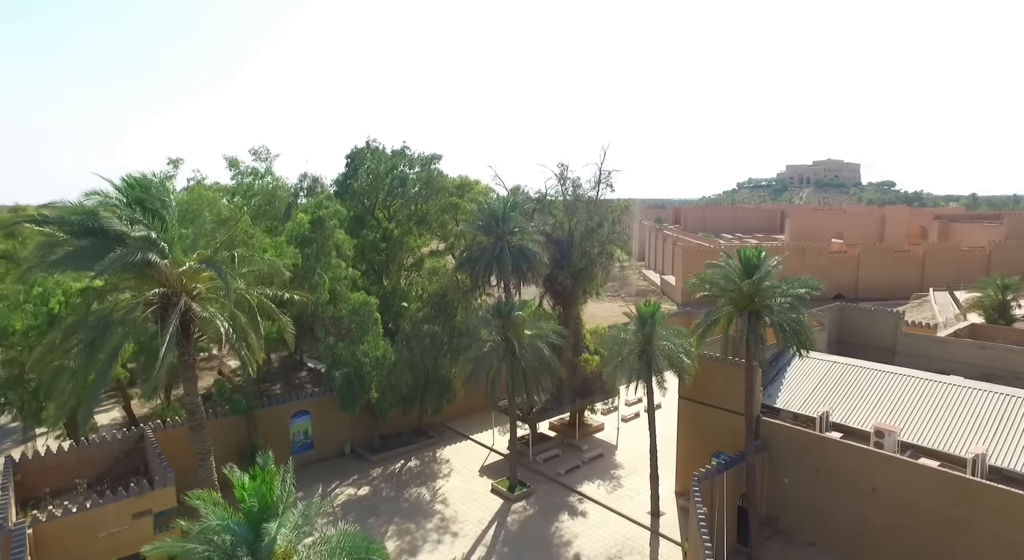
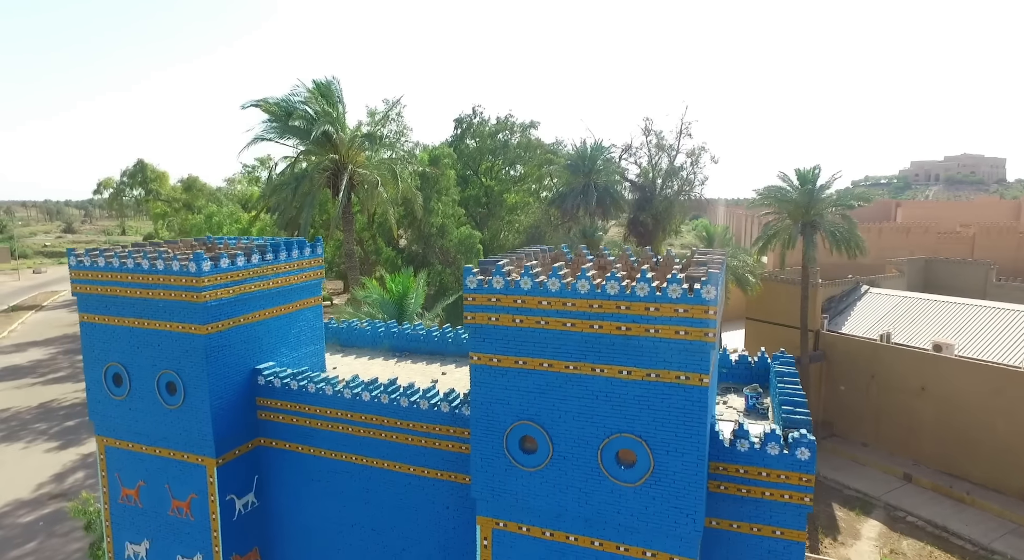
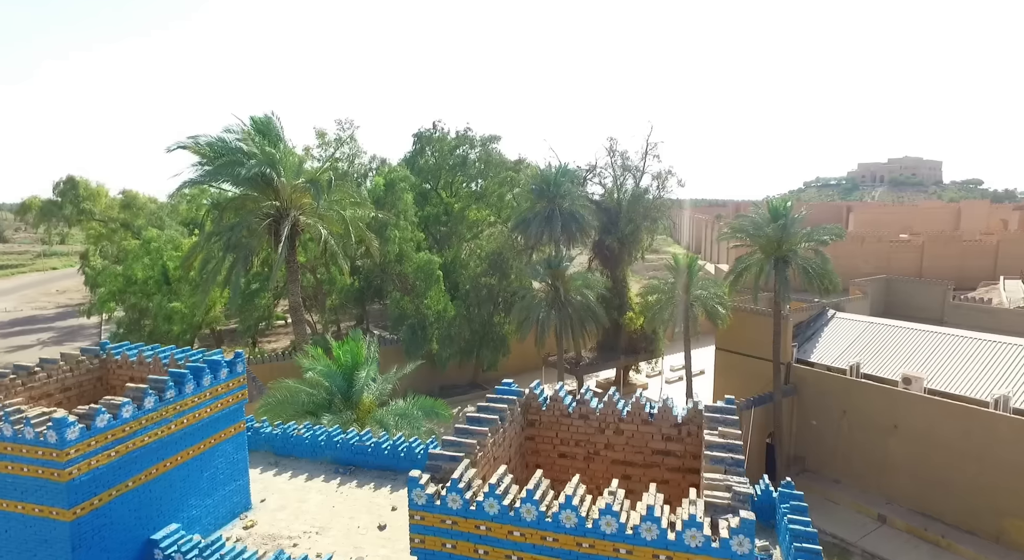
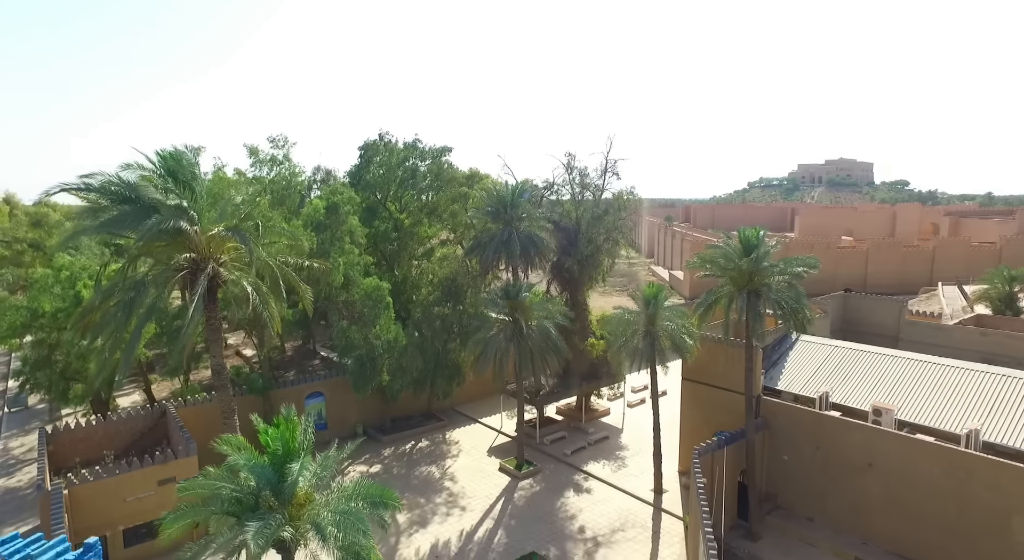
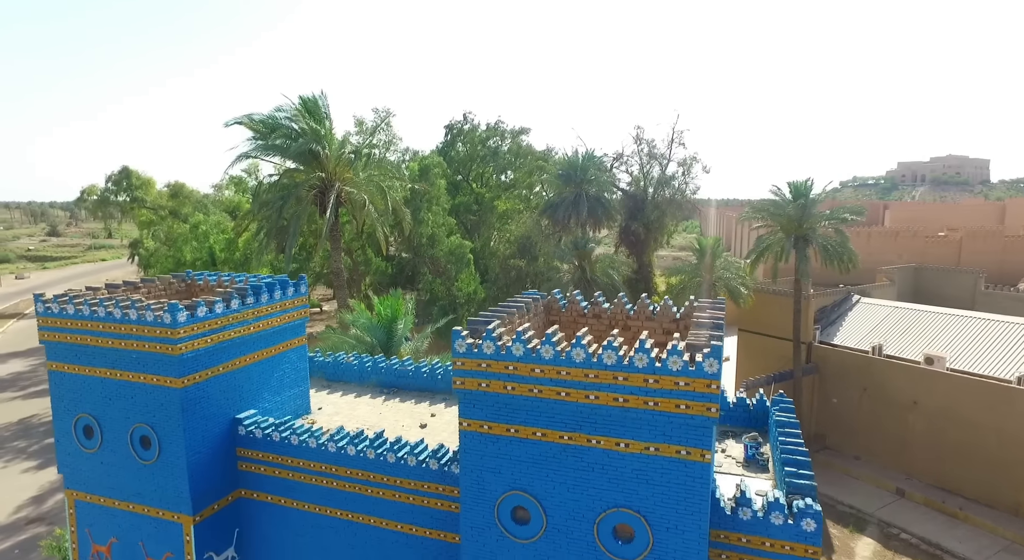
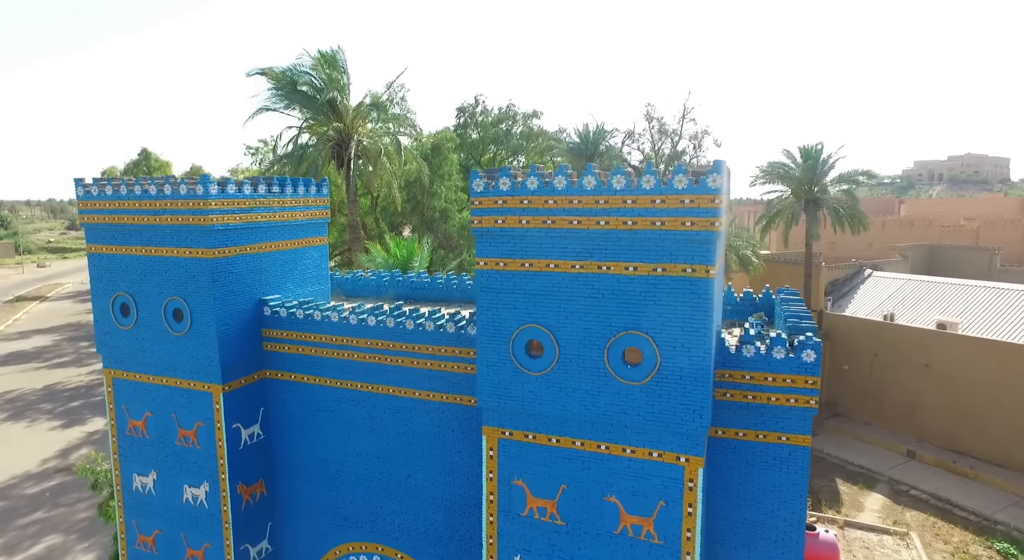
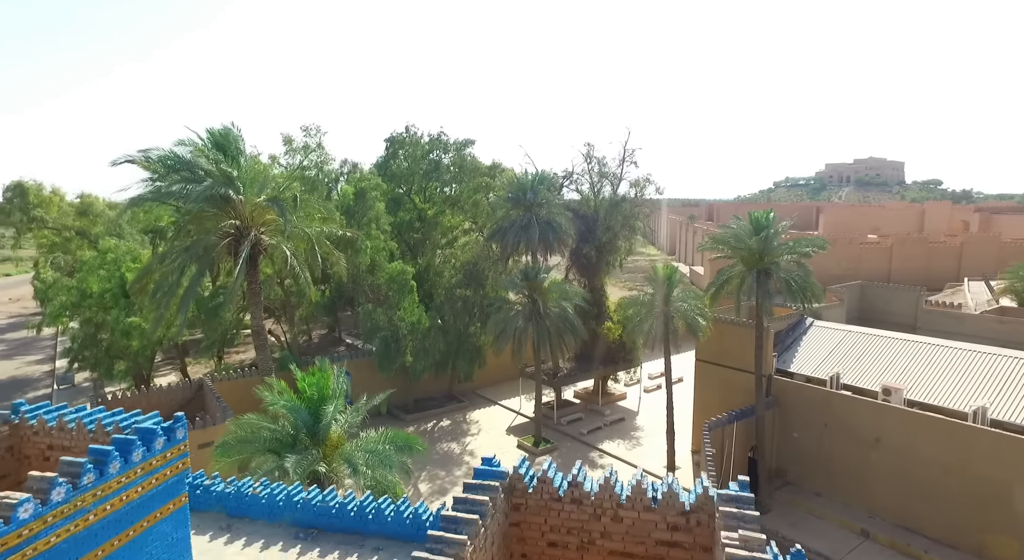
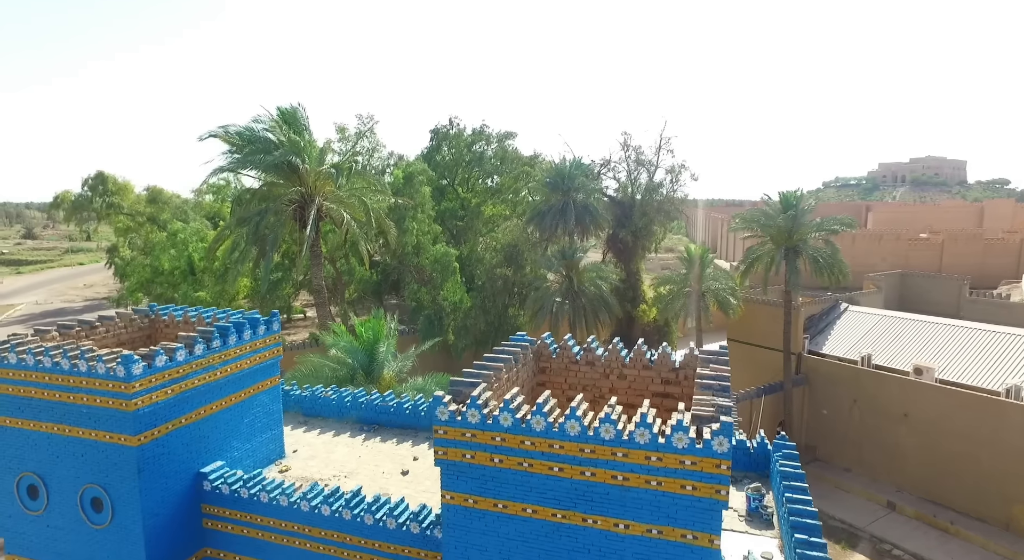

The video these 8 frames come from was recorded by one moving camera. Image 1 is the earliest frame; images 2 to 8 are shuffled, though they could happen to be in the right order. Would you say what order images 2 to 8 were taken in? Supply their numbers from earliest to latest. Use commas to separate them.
4, 7, 3, 8, 5, 2, 6
